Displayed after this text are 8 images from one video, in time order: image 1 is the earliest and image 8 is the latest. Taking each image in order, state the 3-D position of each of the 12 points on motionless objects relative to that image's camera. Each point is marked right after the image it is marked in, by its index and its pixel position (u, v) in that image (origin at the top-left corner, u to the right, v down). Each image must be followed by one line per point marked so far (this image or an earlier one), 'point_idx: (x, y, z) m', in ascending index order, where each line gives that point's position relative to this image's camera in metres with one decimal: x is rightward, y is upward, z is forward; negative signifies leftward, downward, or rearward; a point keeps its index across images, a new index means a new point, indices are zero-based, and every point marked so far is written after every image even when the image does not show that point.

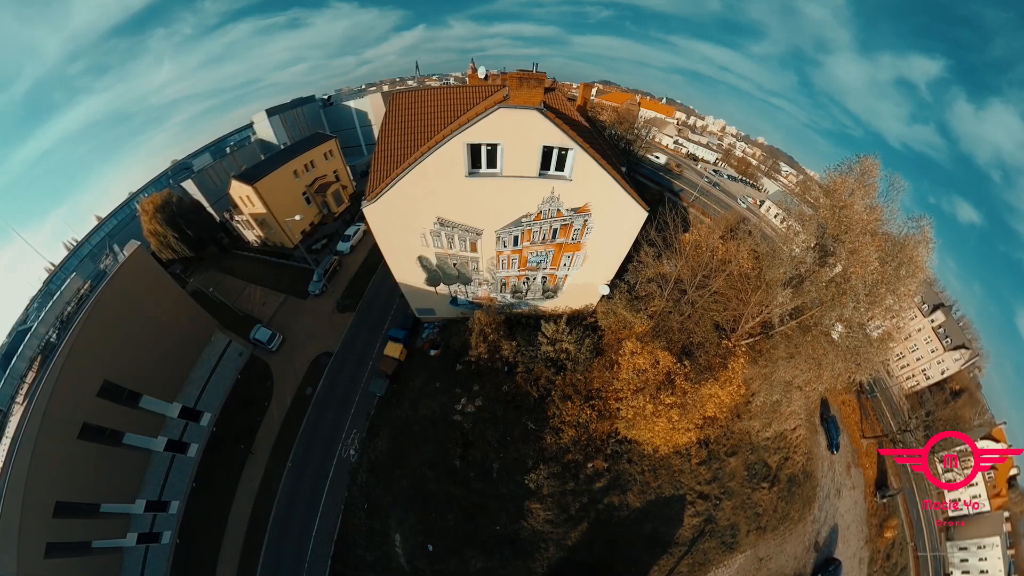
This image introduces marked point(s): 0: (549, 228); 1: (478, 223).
0: (+1.2, +1.9, +19.9) m
1: (-1.2, +2.1, +19.6) m
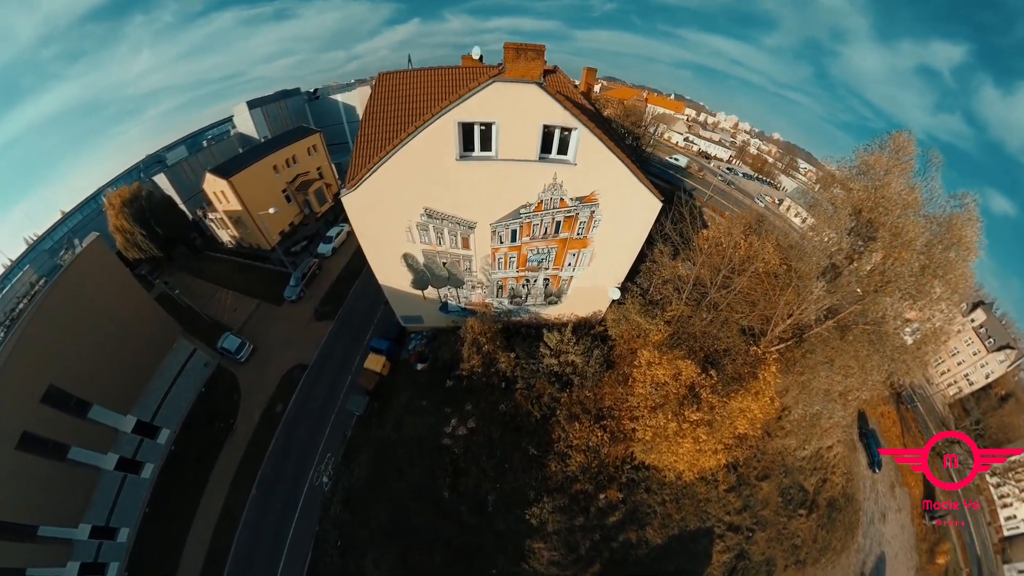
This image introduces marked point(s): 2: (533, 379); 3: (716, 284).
0: (+1.1, +2.0, +18.2) m
1: (-1.2, +2.2, +17.9) m
2: (+0.7, -3.0, +19.6) m
3: (+6.4, +0.3, +19.1) m
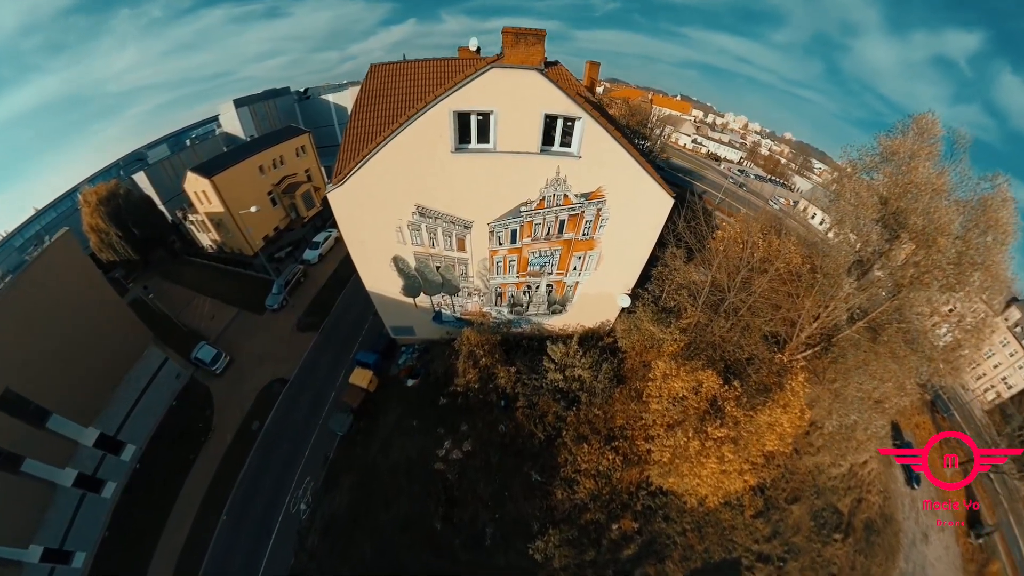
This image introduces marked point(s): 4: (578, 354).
0: (+1.1, +1.9, +17.0) m
1: (-1.2, +2.1, +16.7) m
2: (+0.7, -3.2, +17.9) m
3: (+6.4, +0.2, +17.7) m
4: (+2.0, -2.0, +18.7) m
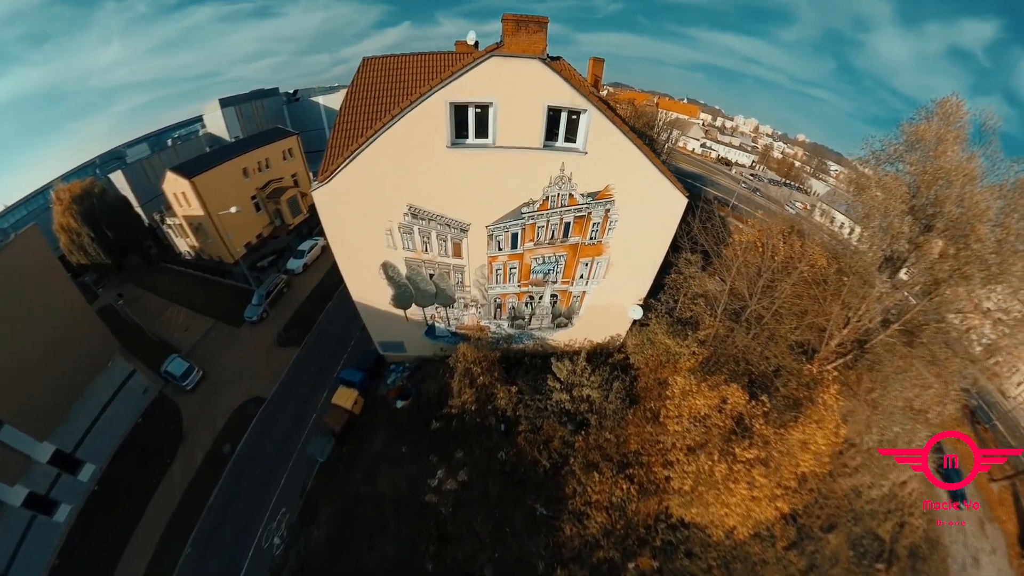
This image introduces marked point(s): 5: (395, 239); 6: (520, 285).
0: (+1.2, +1.7, +15.7) m
1: (-1.2, +1.9, +15.4) m
2: (+0.7, -3.5, +16.2) m
3: (+6.5, 0.0, +16.3) m
4: (+2.0, -2.3, +17.1) m
5: (-3.0, +1.3, +15.8) m
6: (+0.2, +0.1, +16.9) m
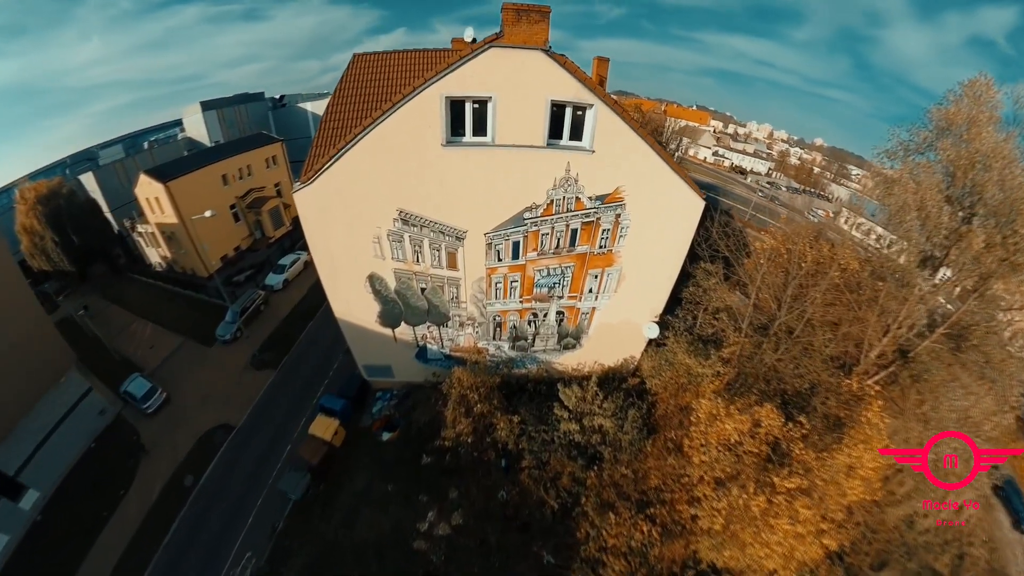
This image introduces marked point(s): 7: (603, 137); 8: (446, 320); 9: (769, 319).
0: (+1.2, +1.4, +14.1) m
1: (-1.1, +1.6, +13.9) m
2: (+0.8, -3.8, +14.2) m
3: (+6.5, -0.4, +14.6) m
4: (+2.1, -2.7, +15.2) m
5: (-2.9, +0.9, +14.2) m
6: (+0.2, -0.3, +15.3) m
7: (+1.9, +3.2, +12.8) m
8: (-1.7, -0.8, +15.6) m
9: (+6.4, -0.7, +15.4) m
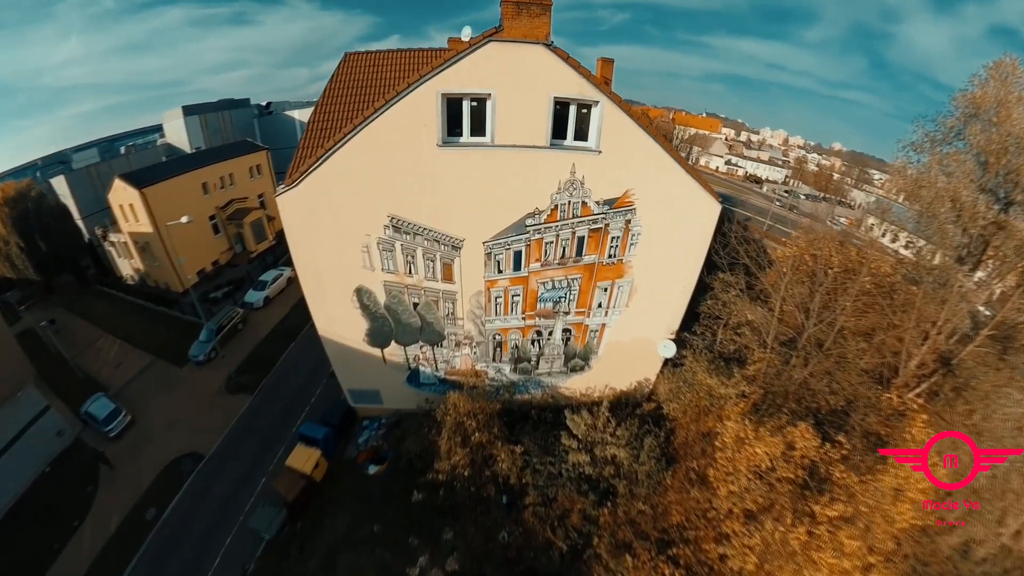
0: (+1.2, +1.1, +12.9) m
1: (-1.1, +1.3, +12.7) m
2: (+0.8, -4.0, +12.6) m
3: (+6.5, -0.7, +13.3) m
4: (+2.1, -3.1, +13.7) m
5: (-2.9, +0.6, +12.9) m
6: (+0.3, -0.7, +13.9) m
7: (+1.9, +3.0, +11.7) m
8: (-1.6, -1.2, +14.2) m
9: (+6.5, -1.1, +14.0) m
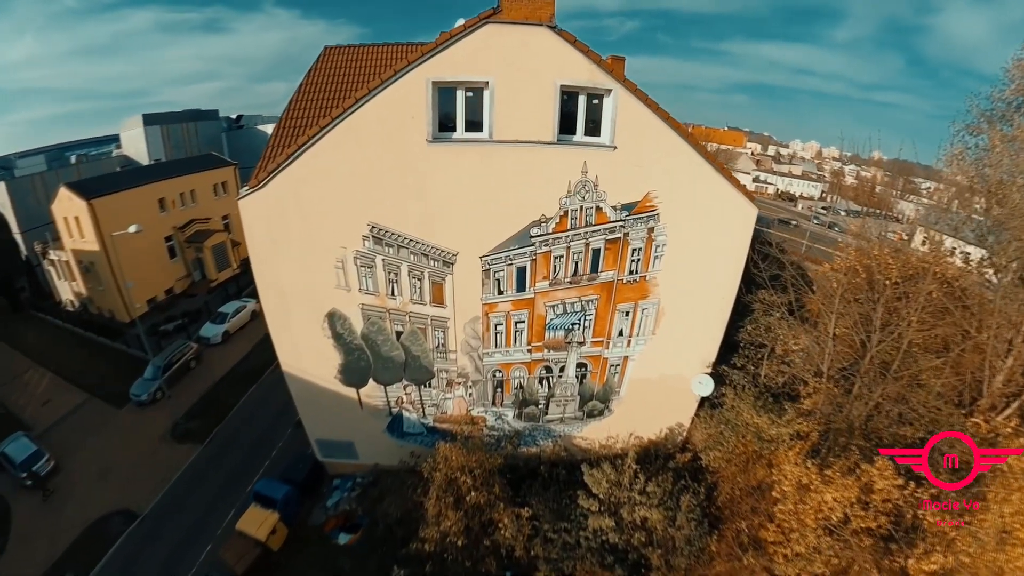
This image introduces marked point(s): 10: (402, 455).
0: (+1.3, +0.7, +10.9) m
1: (-1.1, +1.0, +10.6) m
2: (+0.9, -4.4, +9.9) m
3: (+6.6, -1.0, +11.1) m
4: (+2.2, -3.5, +11.2) m
5: (-2.9, +0.2, +10.8) m
6: (+0.3, -1.2, +11.6) m
7: (+2.0, +2.7, +9.9) m
8: (-1.6, -1.8, +11.9) m
9: (+6.5, -1.5, +11.7) m
10: (-2.3, -3.6, +13.0) m
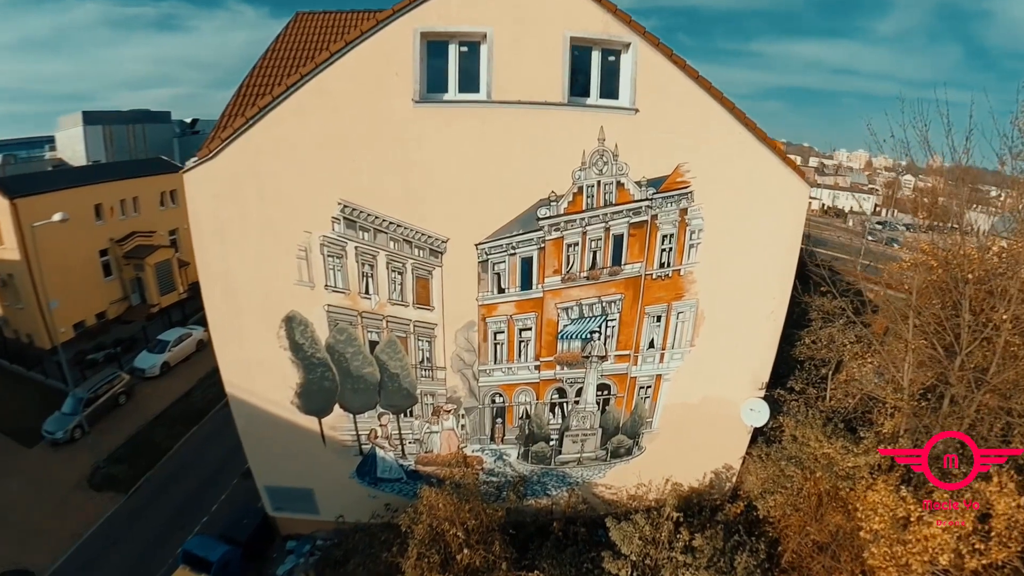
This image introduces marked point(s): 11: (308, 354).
0: (+1.3, +0.8, +8.9) m
1: (-1.0, +1.0, +8.7) m
2: (+1.0, -4.1, +7.2) m
3: (+6.6, -1.0, +8.9) m
4: (+2.3, -3.5, +8.5) m
5: (-2.8, +0.2, +8.7) m
6: (+0.4, -1.2, +9.3) m
7: (+2.0, +2.9, +8.2) m
8: (-1.5, -1.9, +9.5) m
9: (+6.6, -1.6, +9.4) m
10: (-2.2, -3.8, +10.3) m
11: (-2.9, -1.1, +9.1) m
